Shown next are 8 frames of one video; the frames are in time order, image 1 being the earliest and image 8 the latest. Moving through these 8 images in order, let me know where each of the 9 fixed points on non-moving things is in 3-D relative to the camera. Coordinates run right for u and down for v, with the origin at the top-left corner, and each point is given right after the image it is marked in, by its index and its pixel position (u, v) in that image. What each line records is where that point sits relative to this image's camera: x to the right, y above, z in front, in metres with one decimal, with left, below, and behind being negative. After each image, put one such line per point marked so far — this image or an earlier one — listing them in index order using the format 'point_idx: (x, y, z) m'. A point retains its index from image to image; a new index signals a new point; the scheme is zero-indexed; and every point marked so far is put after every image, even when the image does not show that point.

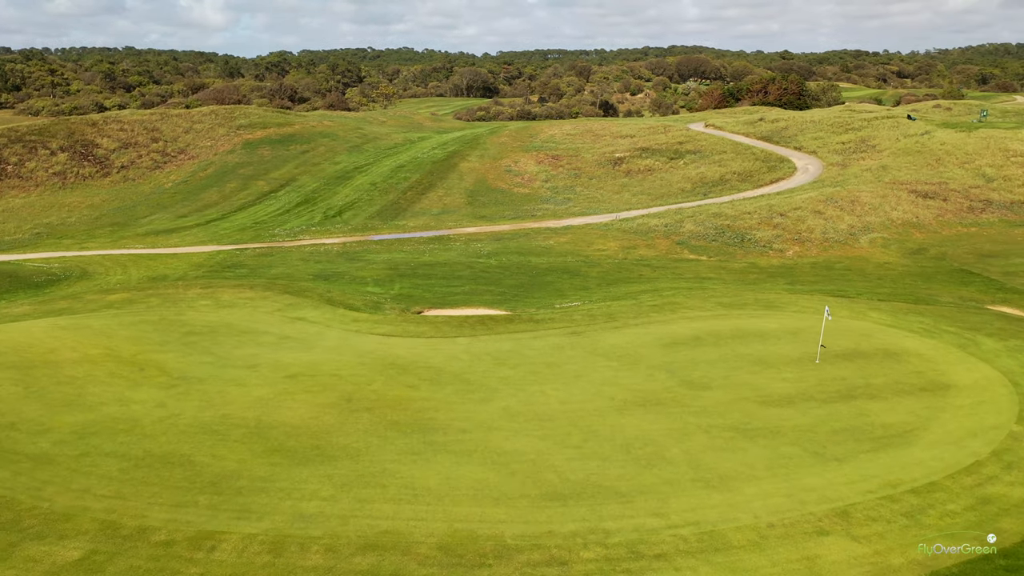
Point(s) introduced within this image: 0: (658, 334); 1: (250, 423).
0: (+3.6, -1.1, +19.6) m
1: (-4.3, -2.3, +14.0) m
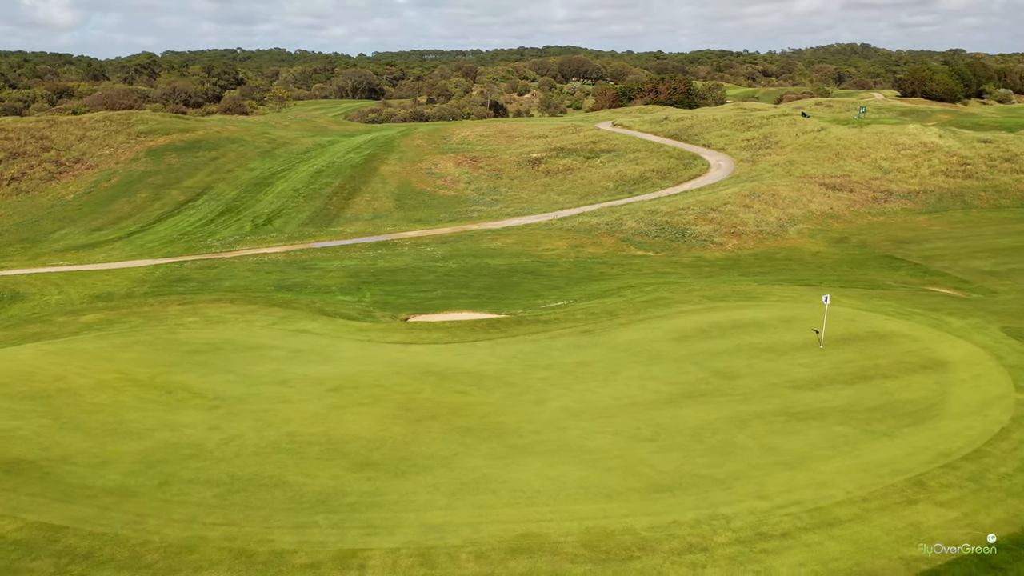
0: (+3.9, -1.0, +20.4) m
1: (-3.0, -2.5, +13.7) m
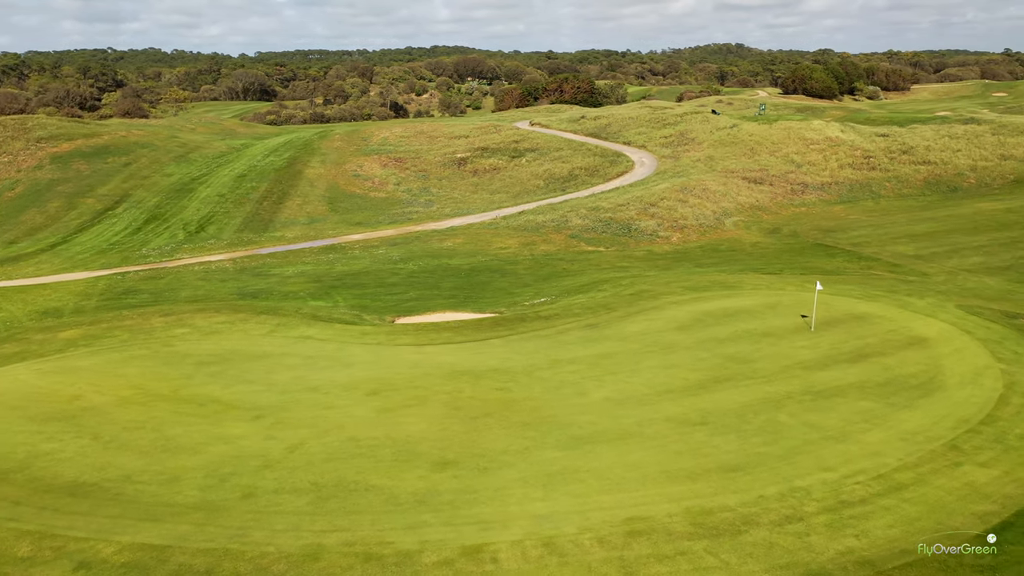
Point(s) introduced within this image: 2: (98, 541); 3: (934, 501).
0: (+4.0, -0.8, +21.3) m
1: (-1.9, -2.5, +13.8) m
2: (-5.3, -3.3, +10.6) m
3: (+6.1, -3.1, +11.8) m
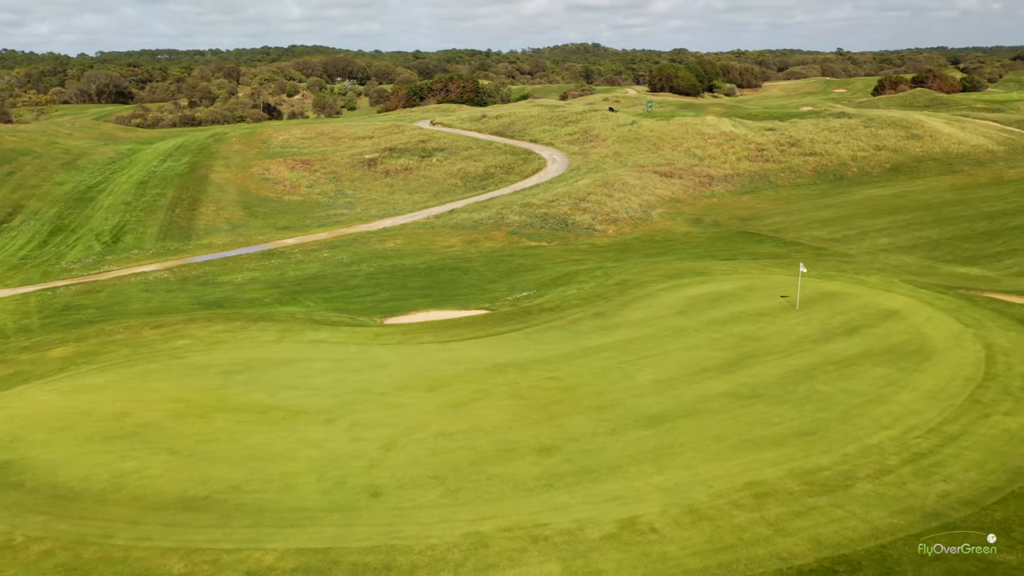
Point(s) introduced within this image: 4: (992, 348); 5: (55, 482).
0: (+4.1, -0.4, +22.4) m
1: (-0.5, -2.4, +14.1) m
2: (-3.3, -3.3, +10.5) m
3: (+7.8, -2.6, +13.4) m
4: (+11.0, -1.3, +18.8) m
5: (-6.9, -2.9, +12.4) m
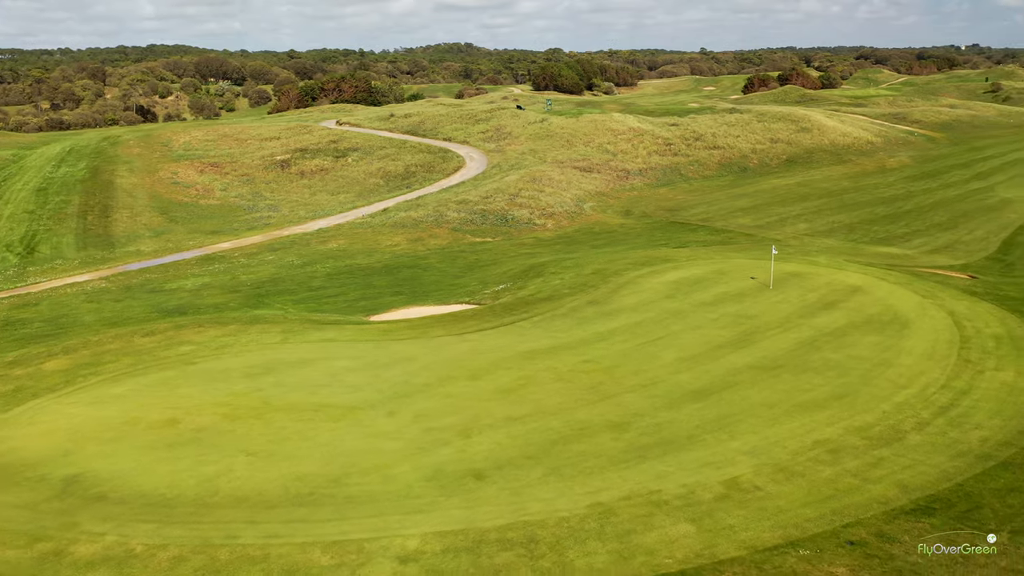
0: (+3.9, 0.0, +23.5) m
1: (+0.7, -2.2, +14.6) m
2: (-1.5, -3.2, +10.6) m
3: (+8.9, -2.0, +15.2) m
4: (+11.2, -0.6, +20.9) m
5: (-5.4, -3.0, +12.0) m
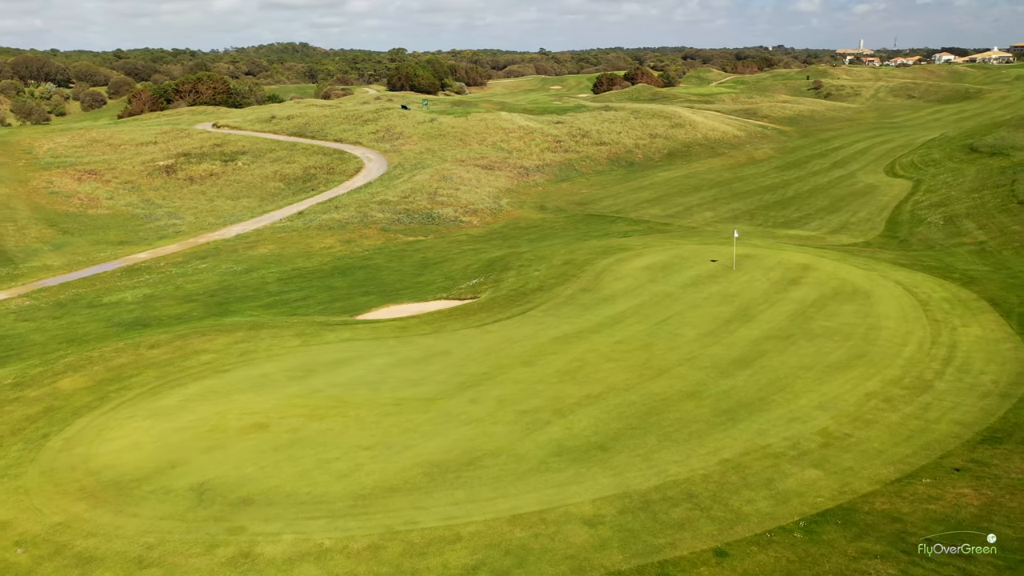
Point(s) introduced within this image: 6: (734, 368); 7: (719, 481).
0: (+3.5, +0.4, +25.0) m
1: (+2.1, -1.9, +15.7) m
2: (+0.7, -3.0, +11.3) m
3: (+10.1, -1.3, +17.8) m
4: (+11.2, +0.2, +23.8) m
5: (-3.3, -3.0, +12.0) m
6: (+4.4, -1.7, +16.6) m
7: (+3.0, -2.8, +11.9) m
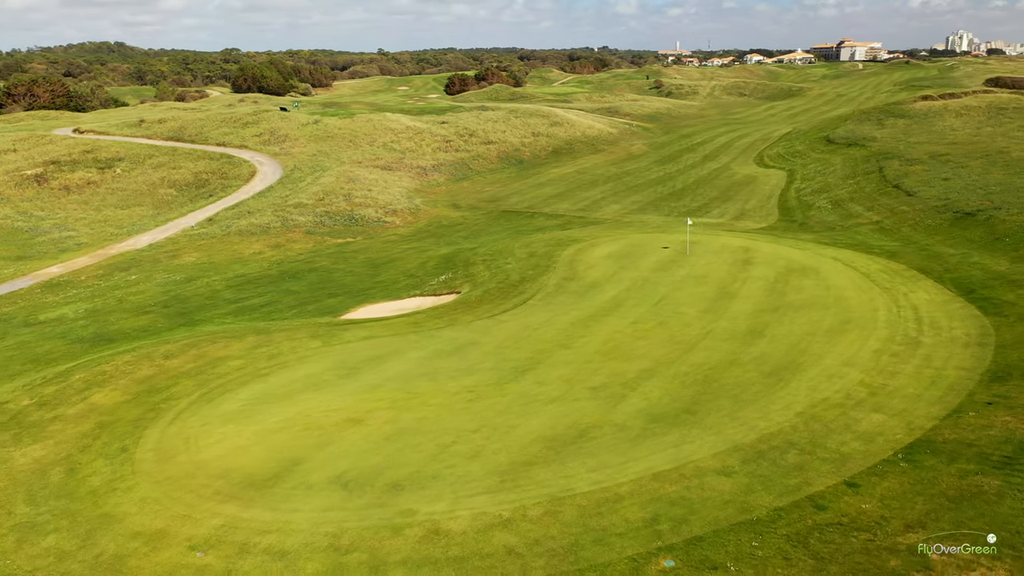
0: (+2.7, +0.8, +26.6) m
1: (+3.3, -1.5, +17.1) m
2: (+2.8, -2.7, +12.7) m
3: (+10.7, -0.5, +20.7) m
4: (+10.5, +1.0, +26.9) m
5: (-1.3, -2.8, +12.5) m
6: (+5.3, -1.2, +18.5) m
7: (+4.9, -2.4, +13.6) m
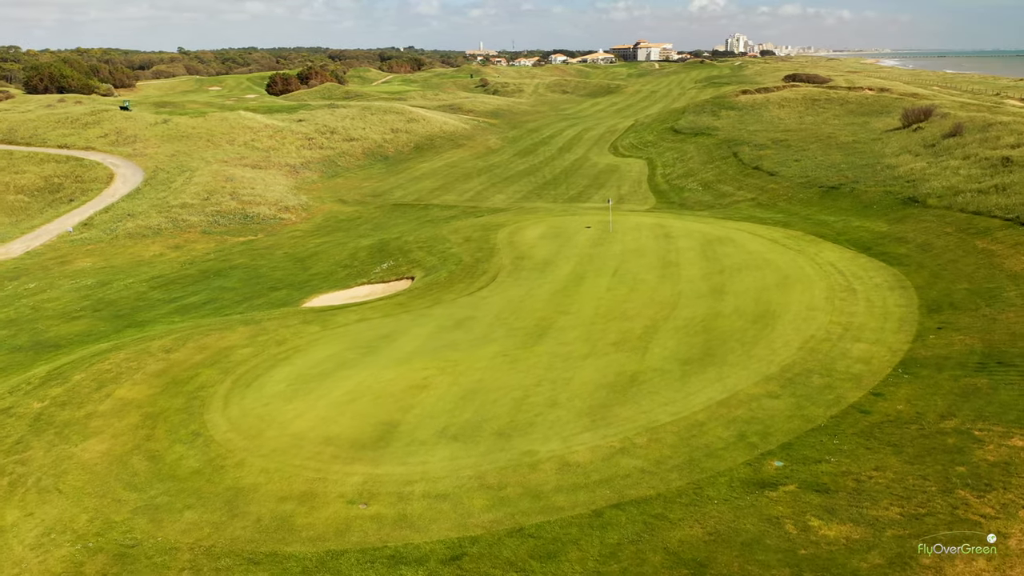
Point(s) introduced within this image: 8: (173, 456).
0: (+0.8, +1.5, +28.3) m
1: (+3.5, -0.7, +19.2) m
2: (+4.1, -1.9, +14.7) m
3: (+9.9, +0.7, +24.3) m
4: (+8.3, +2.2, +30.3) m
5: (+0.2, -2.2, +13.7) m
6: (+5.2, -0.2, +21.0) m
7: (+5.9, -1.4, +16.1) m
8: (-5.5, -2.7, +13.4) m
